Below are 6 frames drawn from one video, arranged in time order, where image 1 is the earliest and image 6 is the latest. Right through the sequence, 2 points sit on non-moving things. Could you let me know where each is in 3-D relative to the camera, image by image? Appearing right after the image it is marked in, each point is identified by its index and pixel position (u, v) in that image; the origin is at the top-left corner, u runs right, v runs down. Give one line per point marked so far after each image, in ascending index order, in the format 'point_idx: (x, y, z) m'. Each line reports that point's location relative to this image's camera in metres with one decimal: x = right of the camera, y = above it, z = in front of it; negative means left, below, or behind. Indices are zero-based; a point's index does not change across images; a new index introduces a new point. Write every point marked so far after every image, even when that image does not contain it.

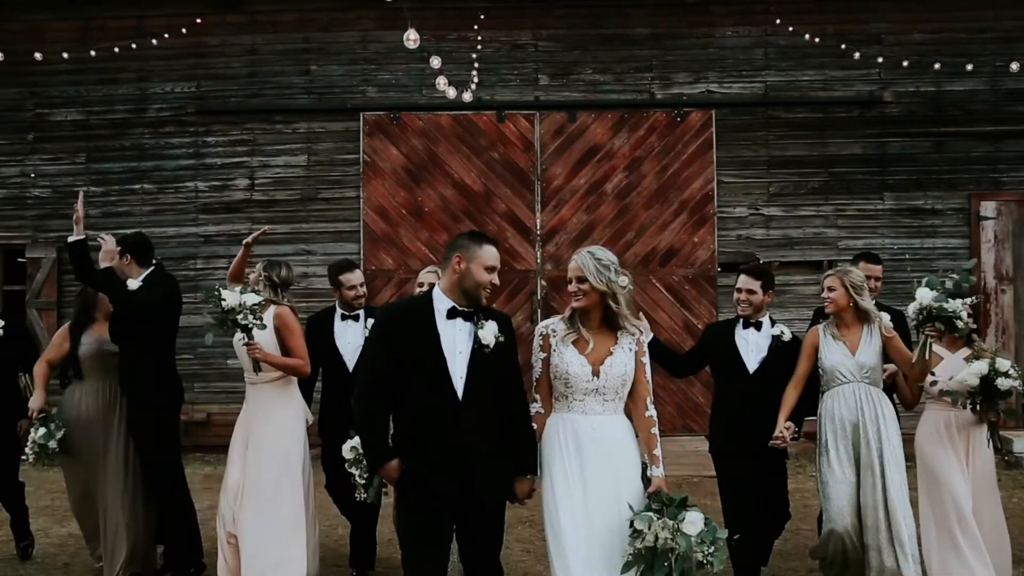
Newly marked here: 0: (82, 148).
0: (-4.9, +1.6, +9.6) m
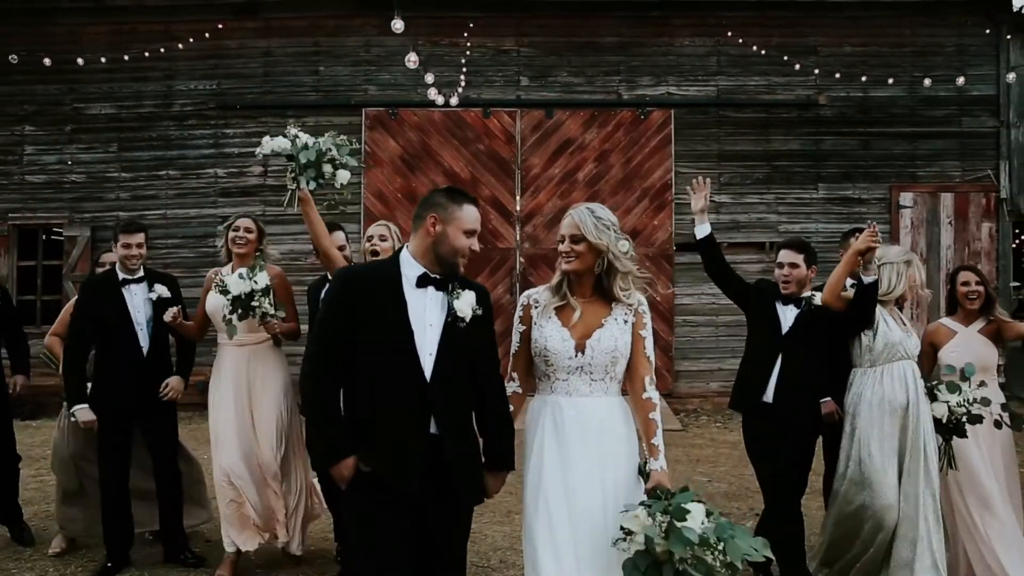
0: (-5.1, +1.9, +10.8) m
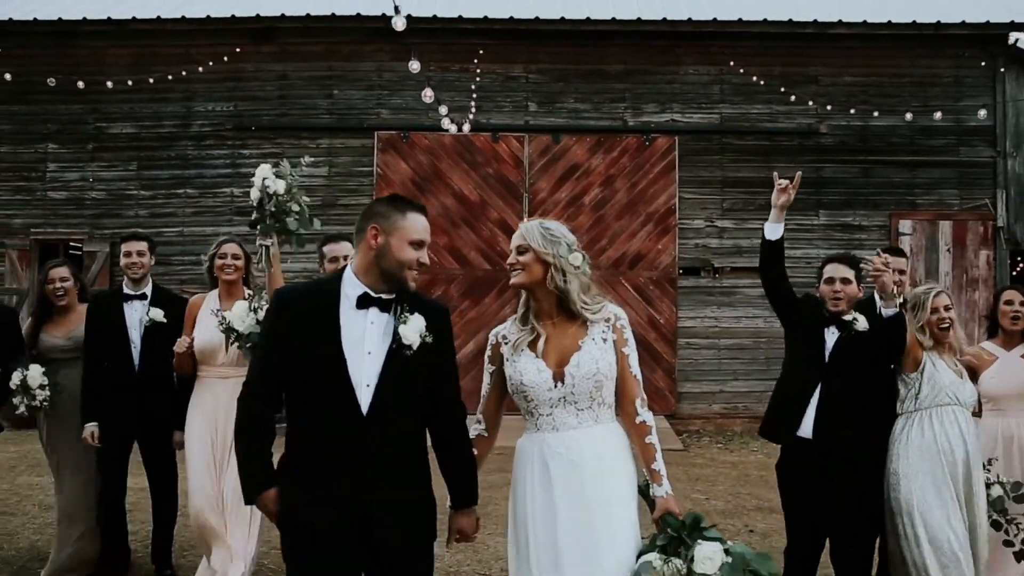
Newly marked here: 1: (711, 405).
0: (-5.0, +1.7, +11.1) m
1: (+2.6, -1.5, +11.0) m
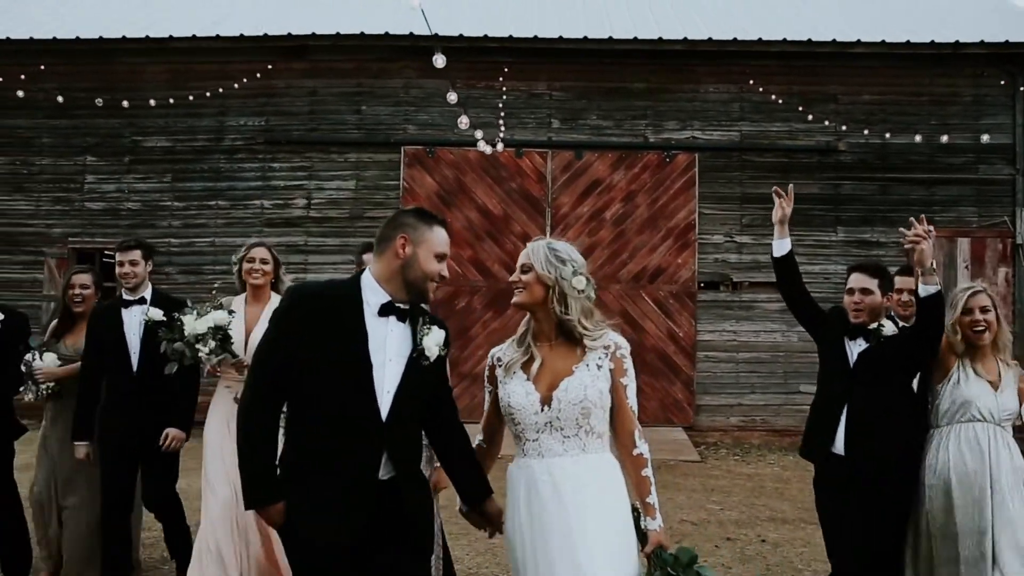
0: (-4.7, +1.6, +11.5) m
1: (+2.8, -1.7, +11.1) m
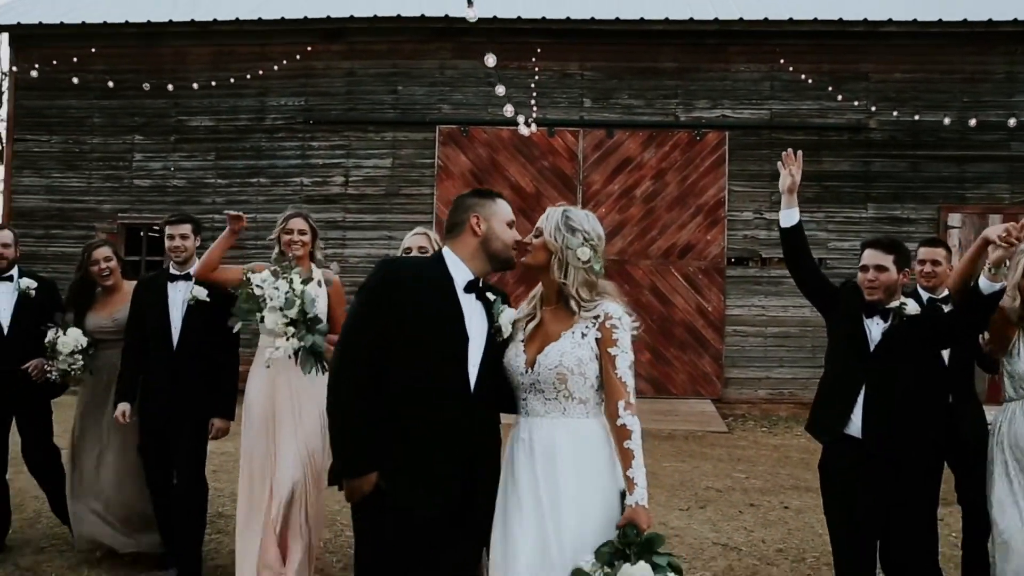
0: (-4.2, +1.9, +11.9) m
1: (+3.2, -1.4, +11.2) m
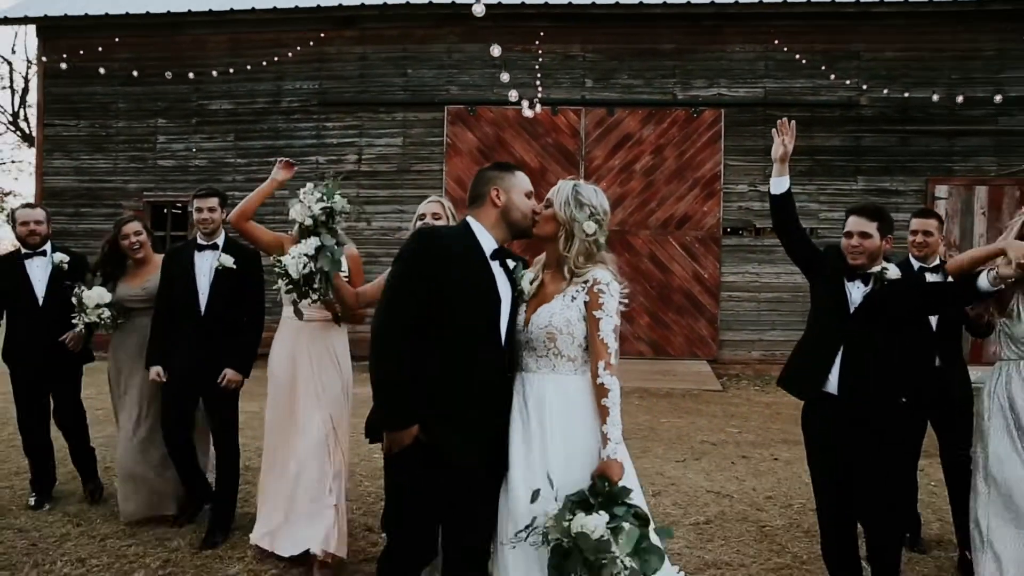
0: (-4.1, +2.3, +12.5) m
1: (+3.3, -1.0, +11.7) m
